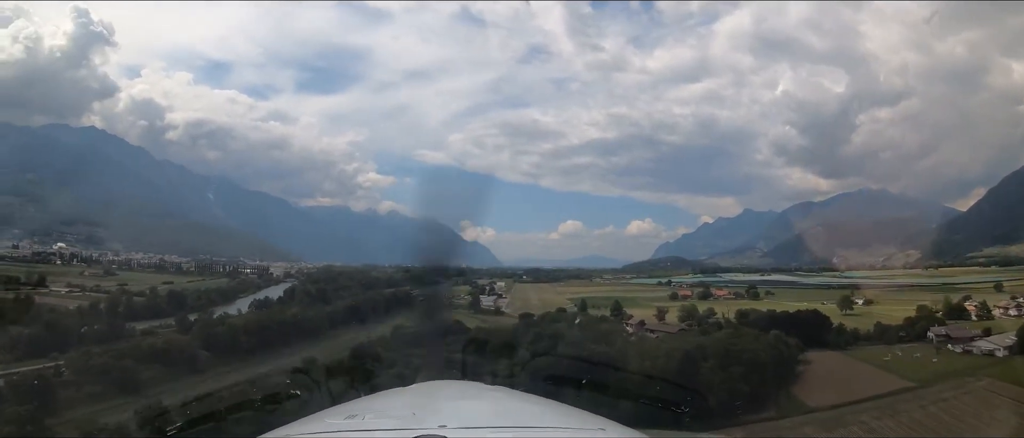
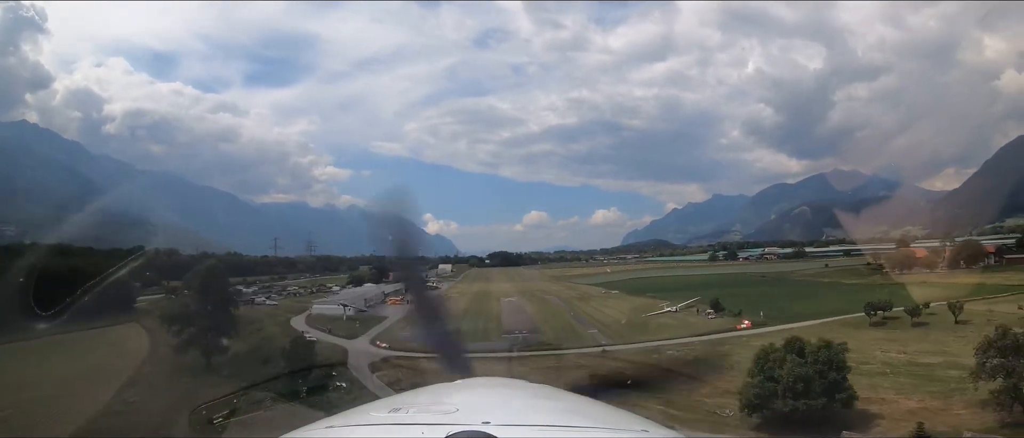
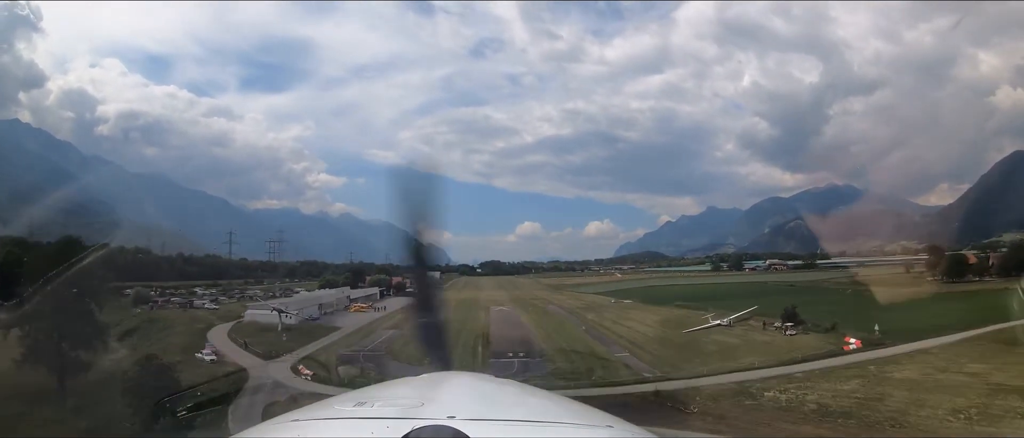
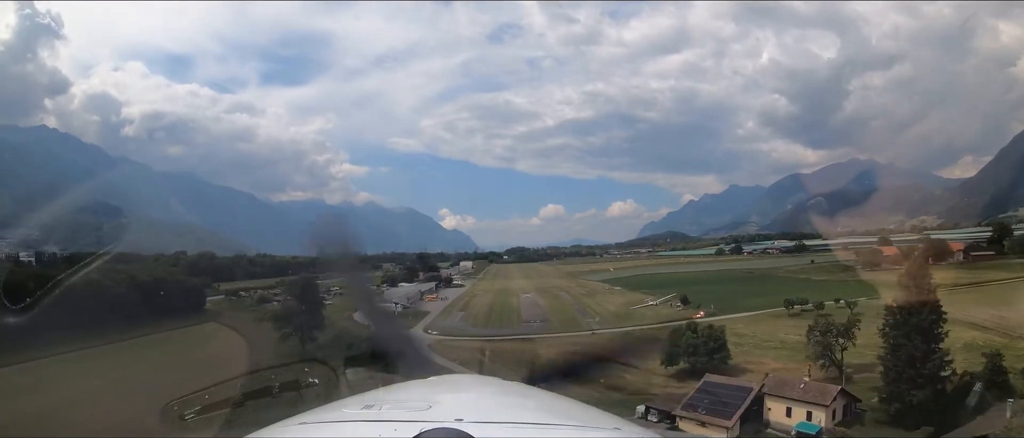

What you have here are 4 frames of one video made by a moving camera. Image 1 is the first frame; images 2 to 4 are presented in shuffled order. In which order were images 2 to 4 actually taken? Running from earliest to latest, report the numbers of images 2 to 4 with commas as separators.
4, 2, 3
